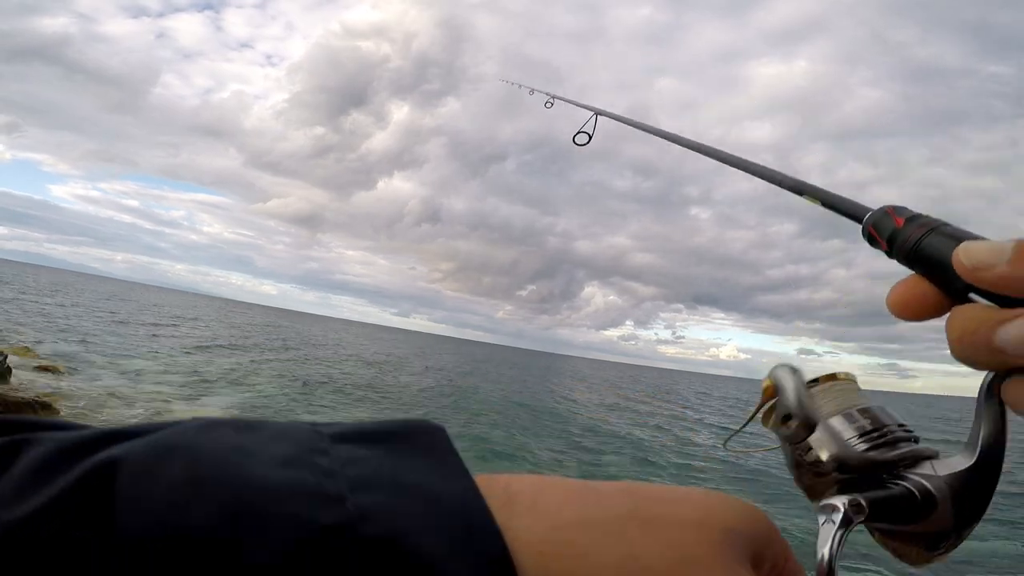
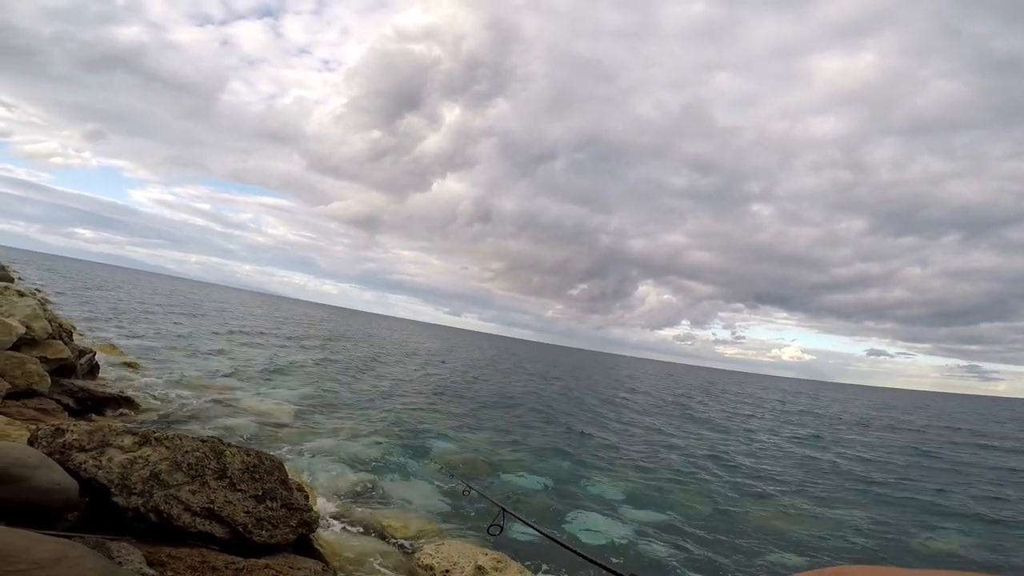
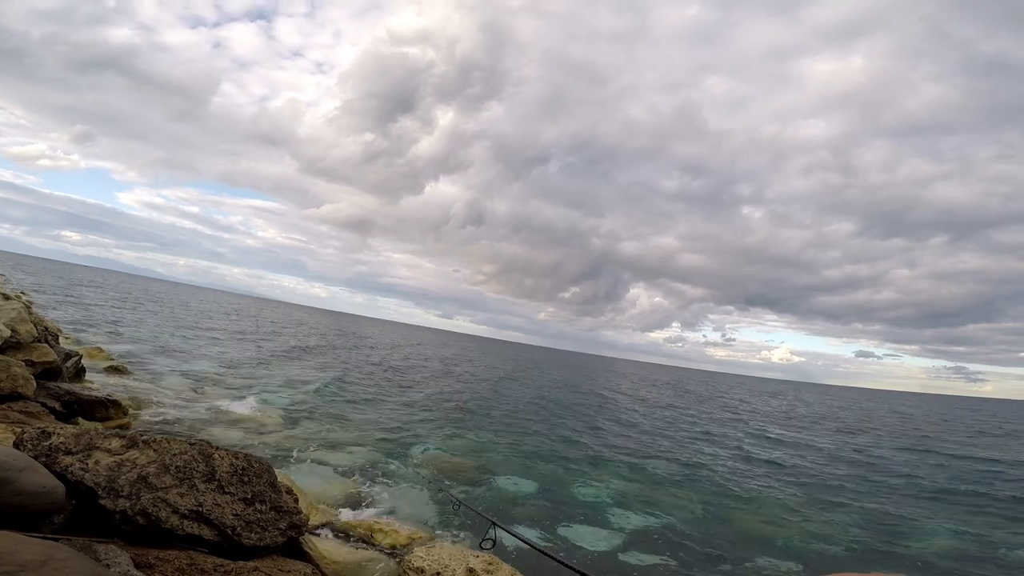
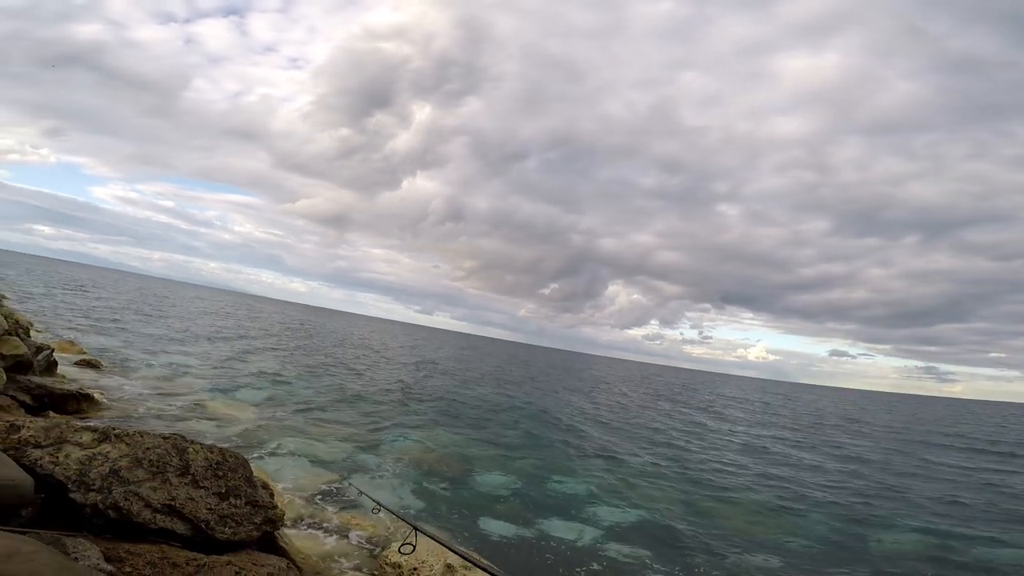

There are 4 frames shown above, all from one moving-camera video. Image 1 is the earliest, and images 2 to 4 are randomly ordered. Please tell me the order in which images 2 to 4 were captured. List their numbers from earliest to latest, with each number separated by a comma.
4, 2, 3
